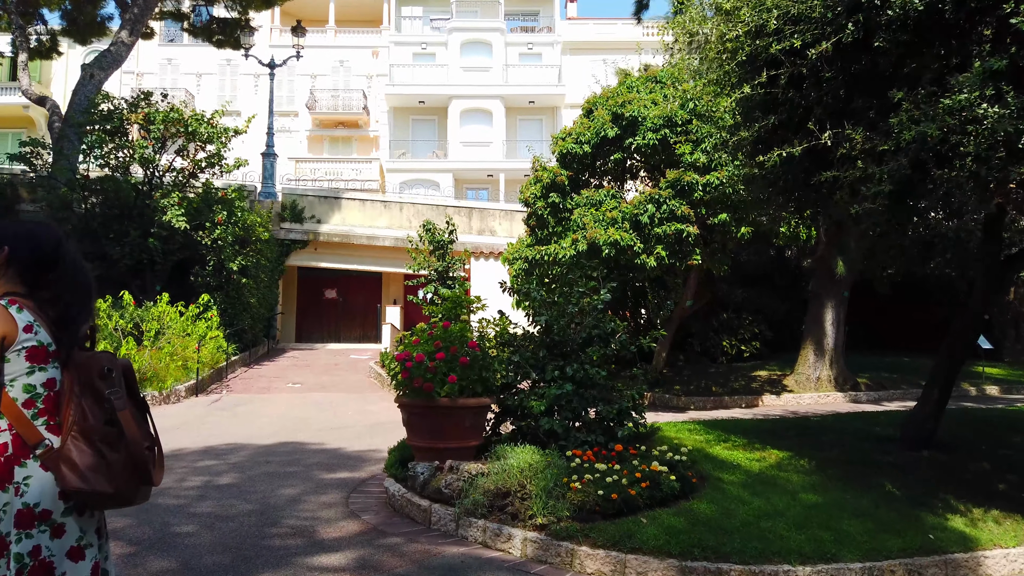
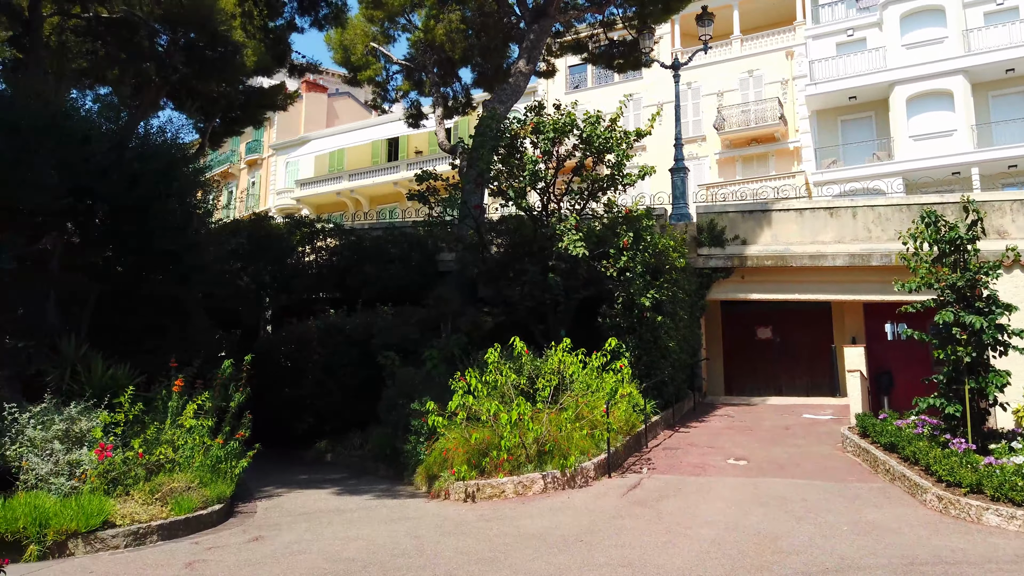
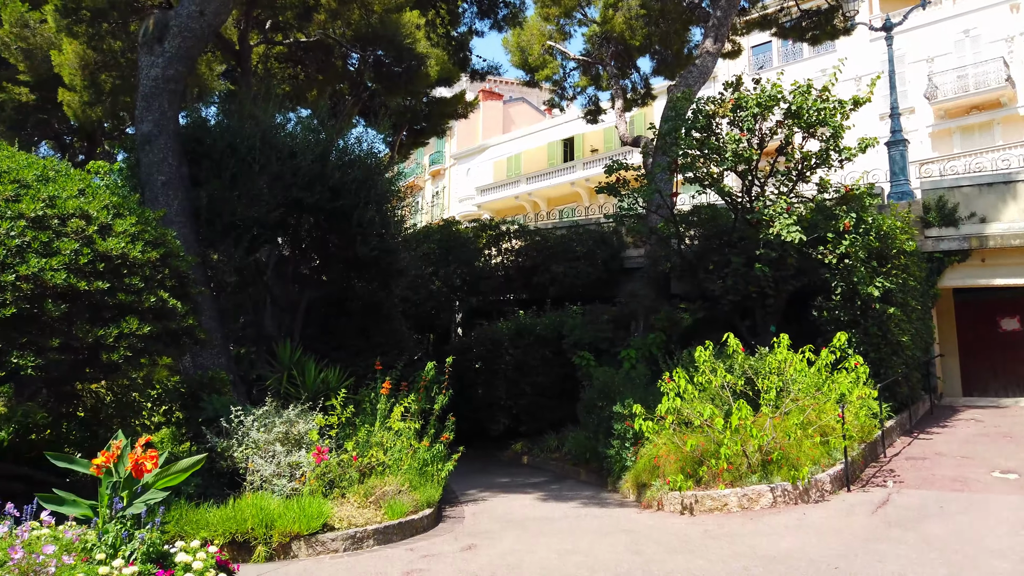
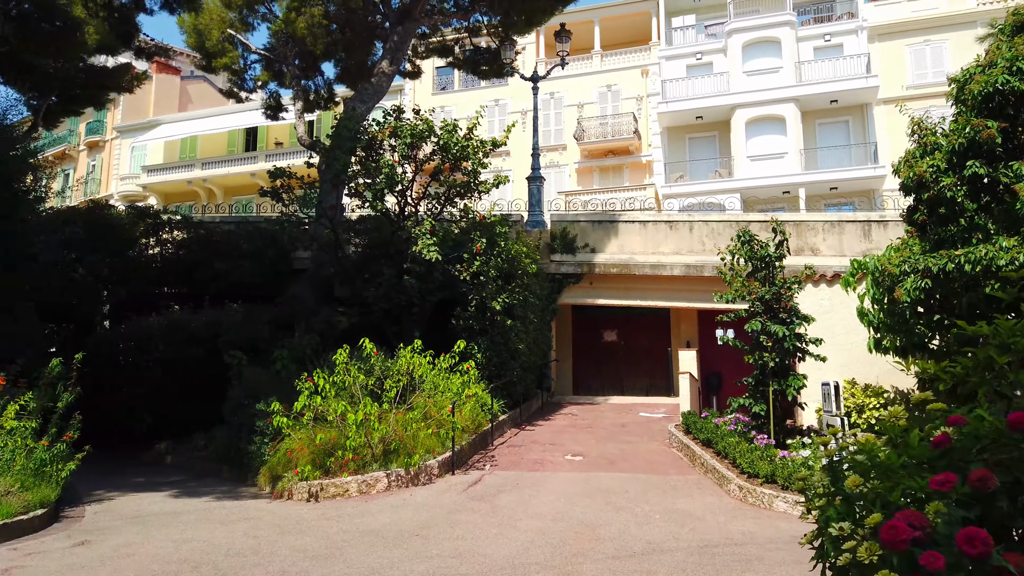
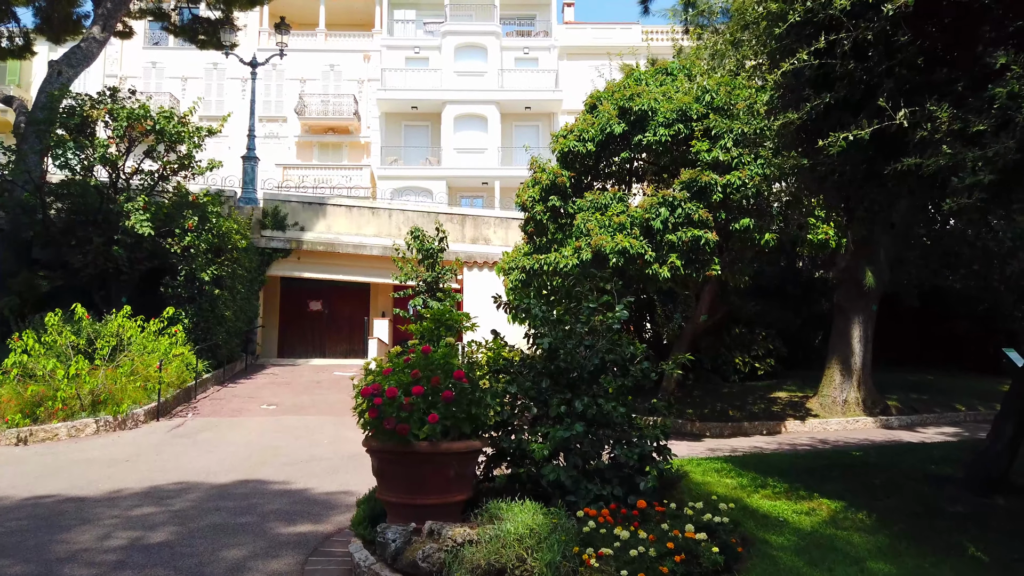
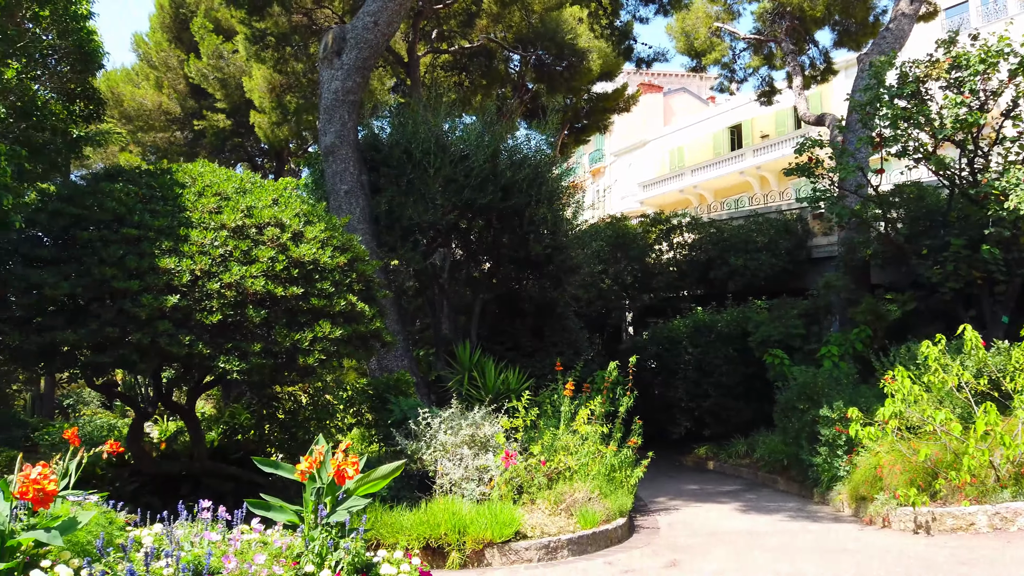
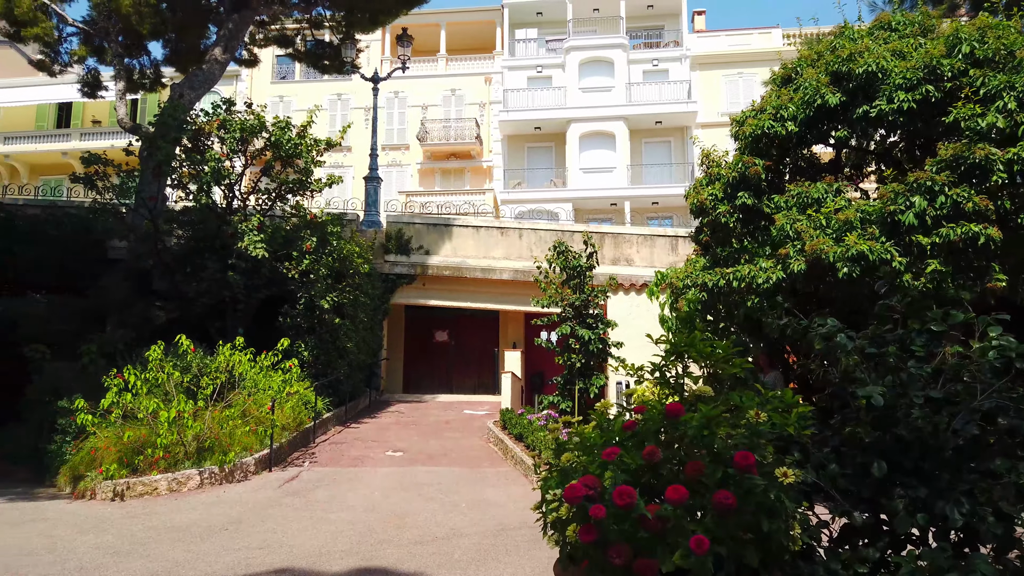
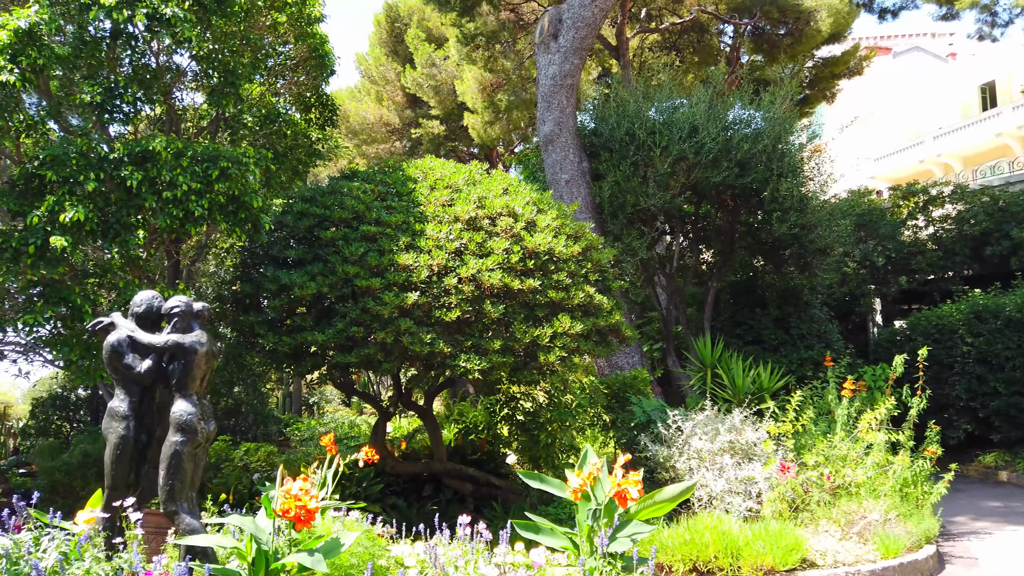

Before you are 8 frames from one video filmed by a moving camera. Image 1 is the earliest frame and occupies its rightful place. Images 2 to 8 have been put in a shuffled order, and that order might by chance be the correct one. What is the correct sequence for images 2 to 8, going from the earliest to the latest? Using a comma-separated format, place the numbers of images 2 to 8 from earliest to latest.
5, 7, 4, 2, 3, 6, 8
